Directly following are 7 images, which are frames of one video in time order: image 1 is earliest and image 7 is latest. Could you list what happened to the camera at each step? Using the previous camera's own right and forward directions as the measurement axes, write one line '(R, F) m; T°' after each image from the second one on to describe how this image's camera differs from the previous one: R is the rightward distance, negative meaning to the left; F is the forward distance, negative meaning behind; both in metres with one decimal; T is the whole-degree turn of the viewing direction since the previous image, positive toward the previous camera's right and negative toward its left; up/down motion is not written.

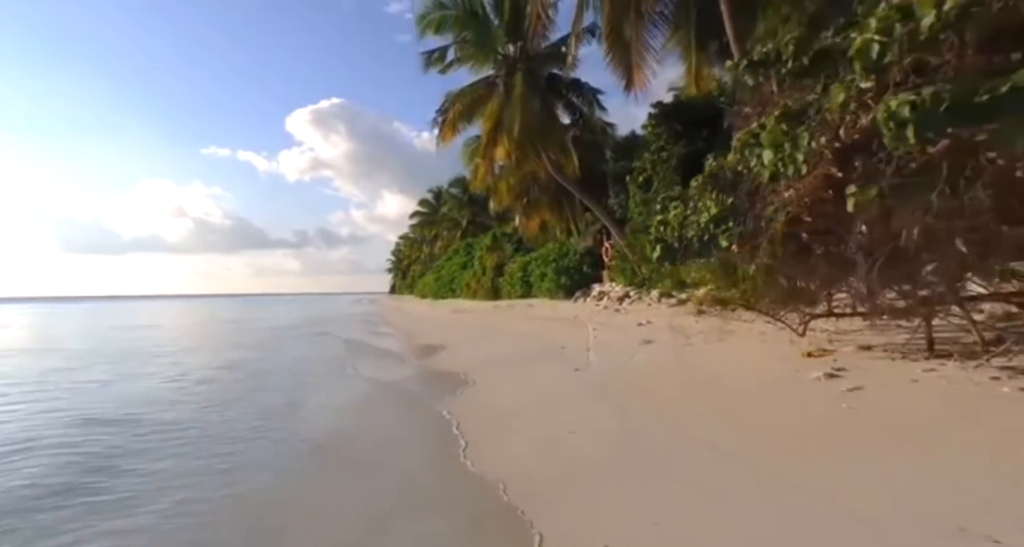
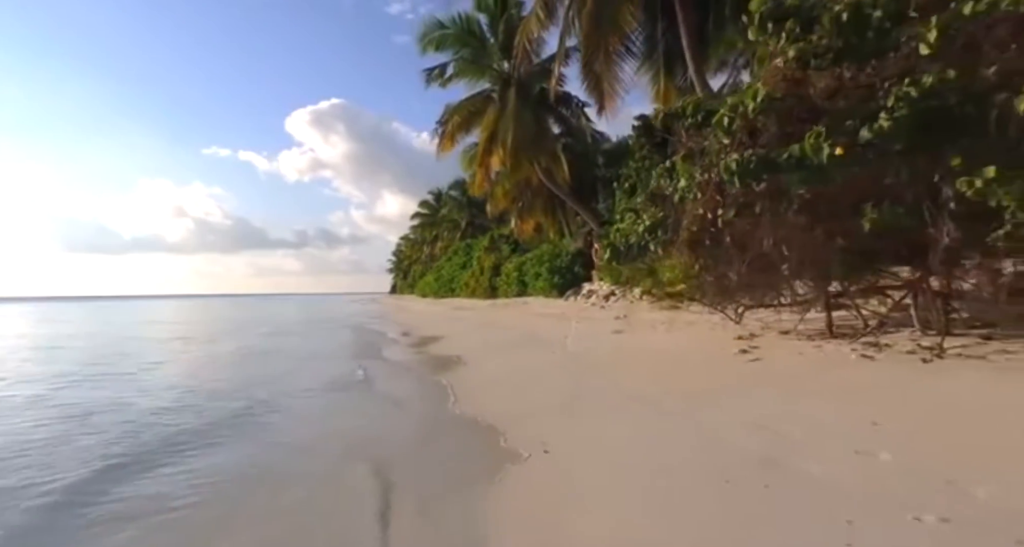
(+0.3, -1.7) m; 0°
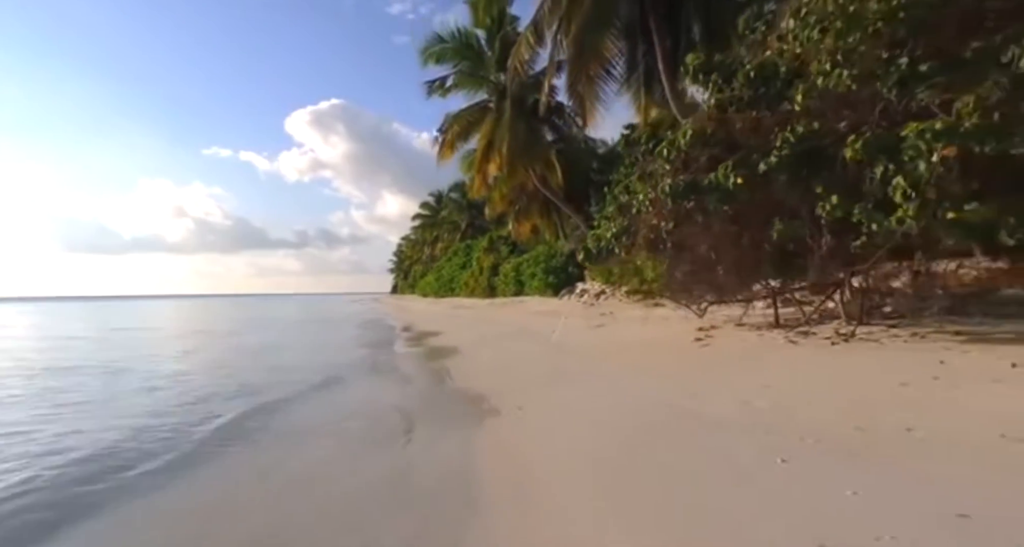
(+0.2, -1.3) m; 0°
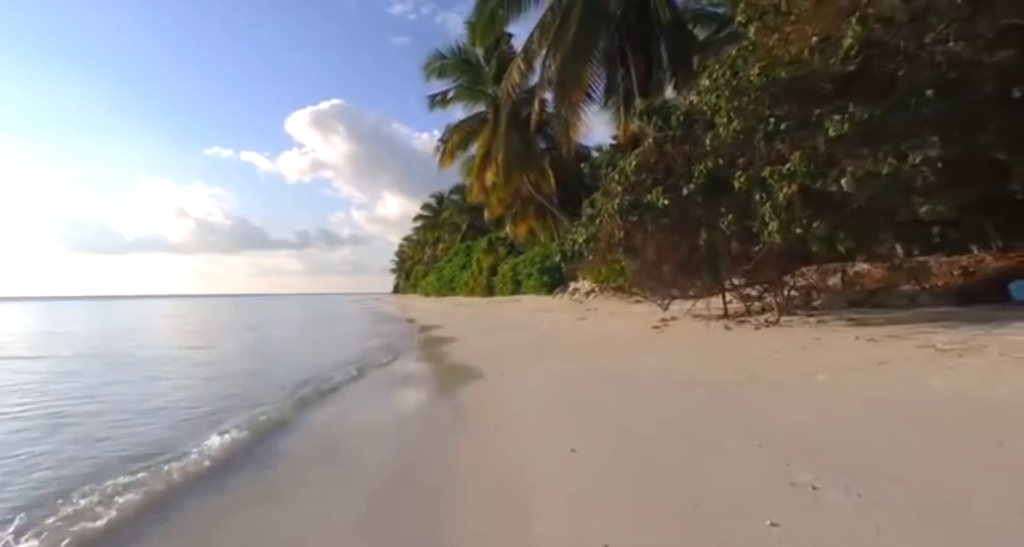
(+0.2, -1.7) m; 0°
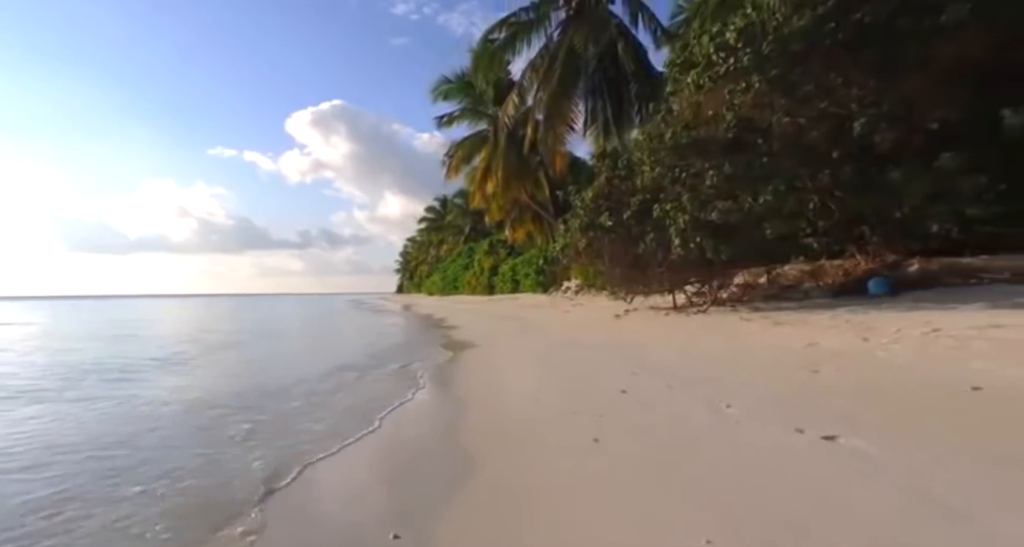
(+0.2, -2.8) m; 0°
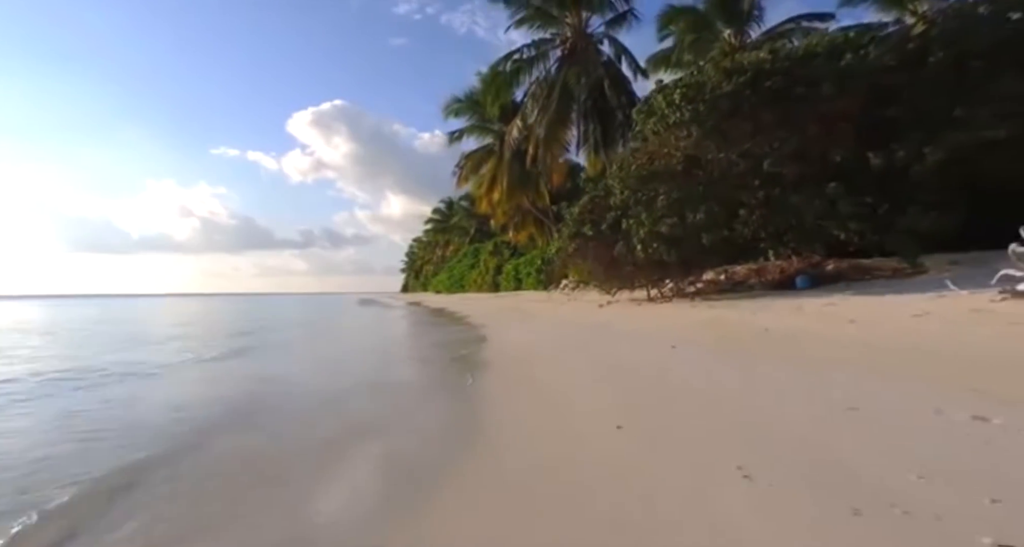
(-0.1, -2.9) m; 0°
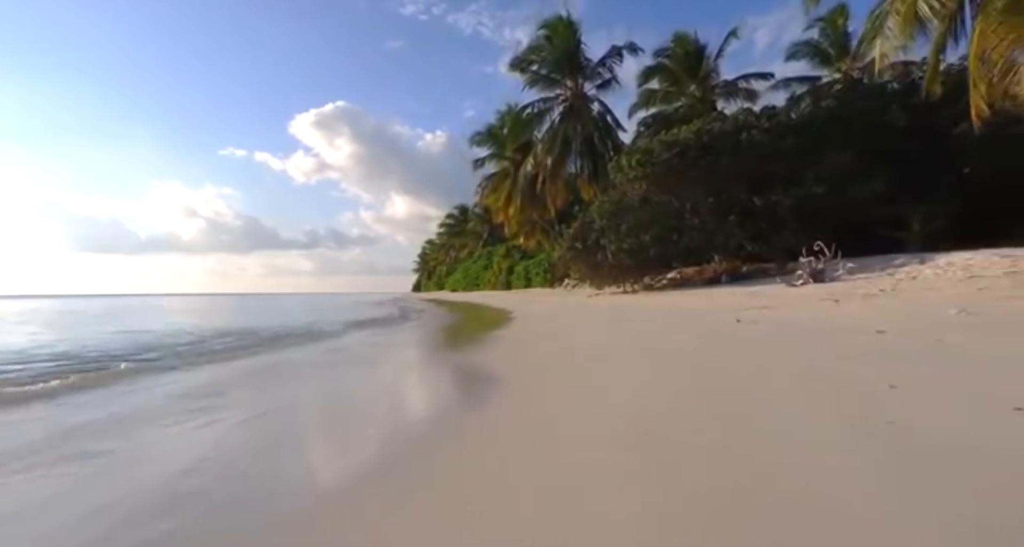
(-0.4, -6.1) m; -1°
